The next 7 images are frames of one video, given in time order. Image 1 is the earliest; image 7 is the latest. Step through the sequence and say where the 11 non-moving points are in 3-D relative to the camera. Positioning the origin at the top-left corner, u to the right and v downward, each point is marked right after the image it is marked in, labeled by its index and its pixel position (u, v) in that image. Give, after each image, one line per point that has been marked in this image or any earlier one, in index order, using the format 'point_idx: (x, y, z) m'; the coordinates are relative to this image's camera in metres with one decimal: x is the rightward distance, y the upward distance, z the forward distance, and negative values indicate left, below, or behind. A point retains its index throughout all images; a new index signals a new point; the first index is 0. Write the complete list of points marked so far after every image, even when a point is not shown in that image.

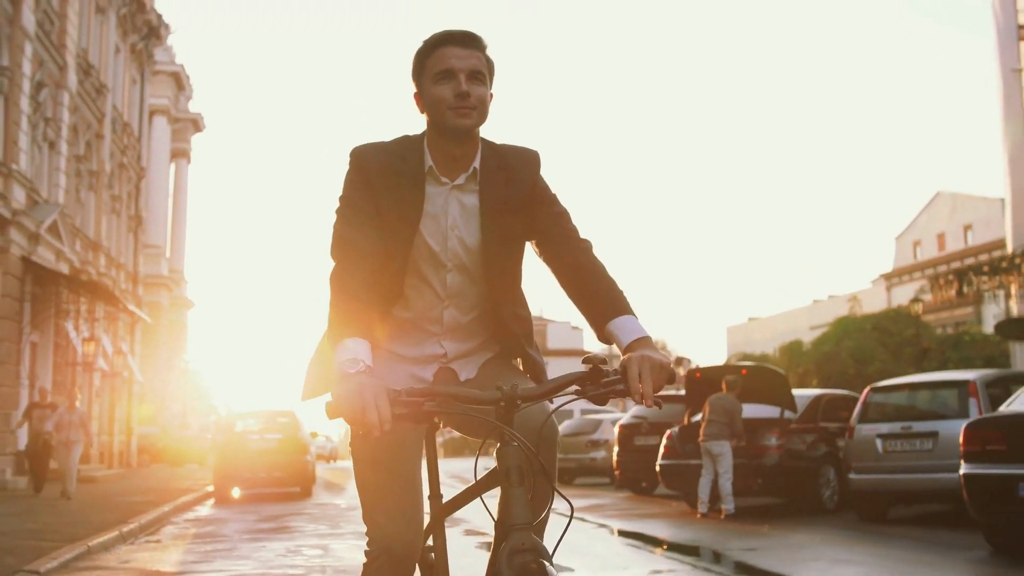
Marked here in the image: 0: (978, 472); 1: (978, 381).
0: (+3.4, -1.4, +8.7) m
1: (+4.8, -1.0, +12.1) m
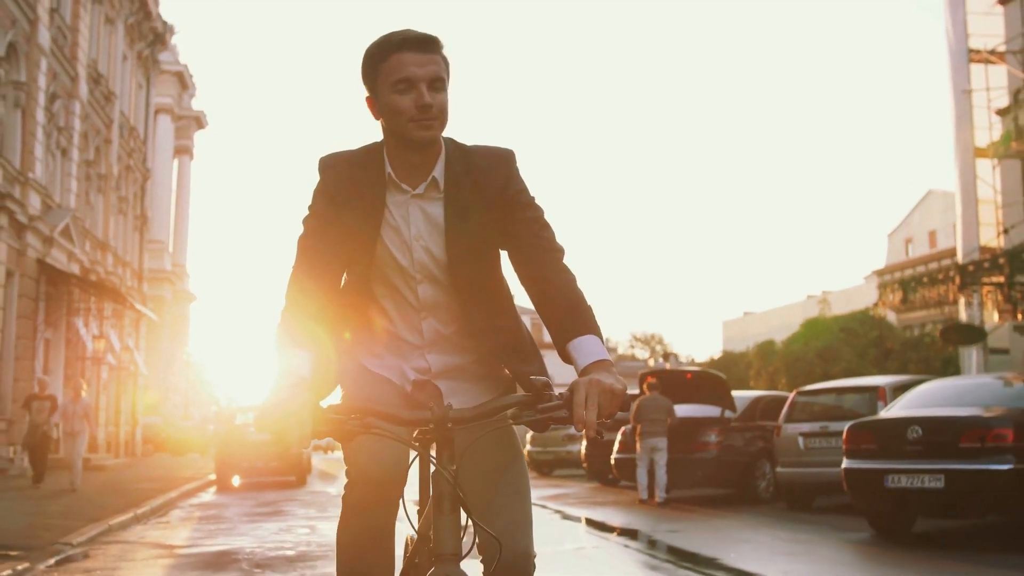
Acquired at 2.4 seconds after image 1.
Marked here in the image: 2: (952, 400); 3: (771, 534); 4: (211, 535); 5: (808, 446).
0: (+3.0, -1.6, +10.4) m
1: (+4.4, -1.2, +13.8) m
2: (+4.2, -1.1, +11.3) m
3: (+2.4, -2.3, +11.1) m
4: (-3.0, -2.5, +12.0) m
5: (+3.5, -1.9, +14.2) m
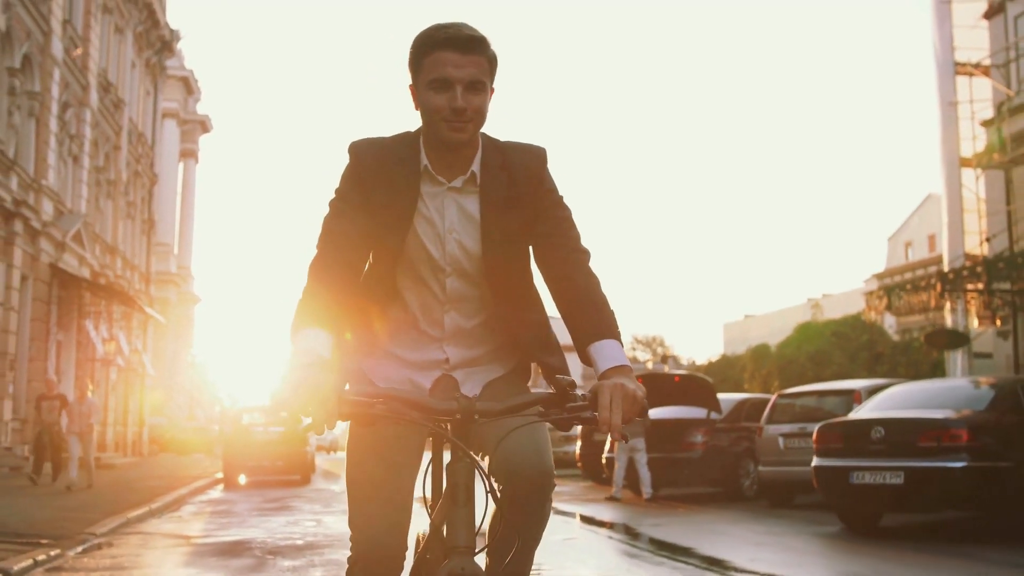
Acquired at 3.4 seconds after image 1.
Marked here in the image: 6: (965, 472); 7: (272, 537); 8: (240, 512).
0: (+2.9, -1.7, +11.2) m
1: (+4.3, -1.3, +14.6) m
2: (+4.1, -1.2, +12.0) m
3: (+2.3, -2.4, +11.8) m
4: (-3.1, -2.6, +12.8) m
5: (+3.5, -2.0, +15.0) m
6: (+3.8, -1.6, +10.0) m
7: (-2.3, -2.4, +11.5) m
8: (-3.5, -2.9, +15.5) m
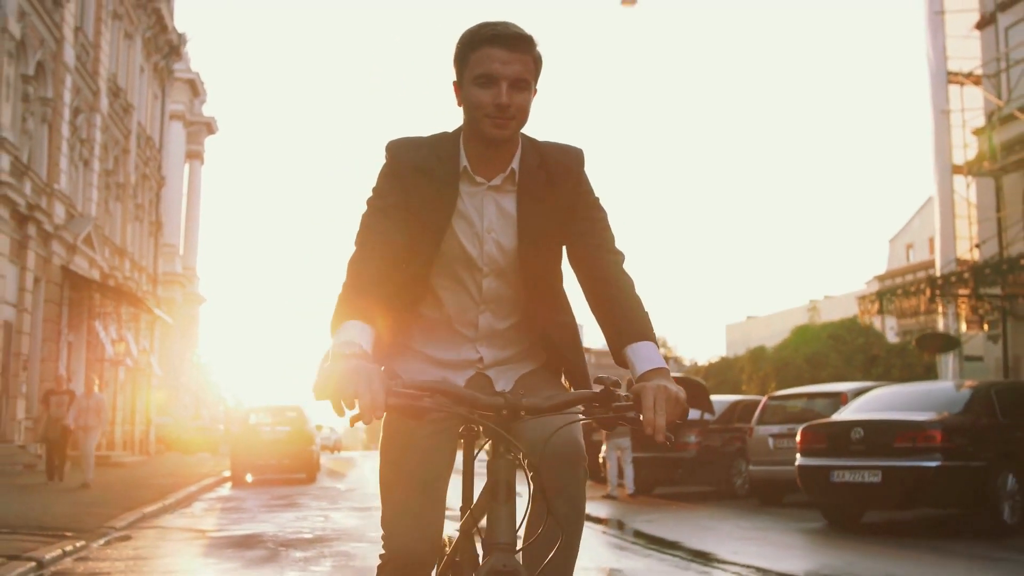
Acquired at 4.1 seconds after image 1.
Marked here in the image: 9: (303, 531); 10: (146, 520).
0: (+2.9, -1.7, +11.8) m
1: (+4.3, -1.3, +15.2) m
2: (+4.1, -1.2, +12.6) m
3: (+2.3, -2.5, +12.4) m
4: (-3.1, -2.6, +13.4) m
5: (+3.5, -2.1, +15.6) m
6: (+3.8, -1.6, +10.6) m
7: (-2.3, -2.5, +12.1) m
8: (-3.6, -3.0, +16.1) m
9: (-2.1, -2.4, +11.9) m
10: (-4.2, -2.7, +13.7) m
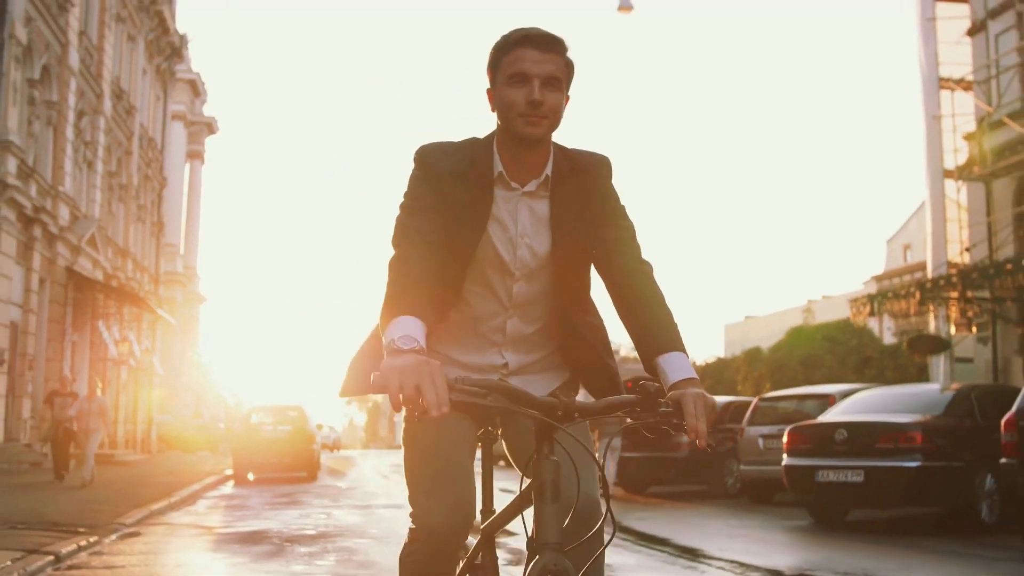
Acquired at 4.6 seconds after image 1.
0: (+2.9, -1.8, +12.2) m
1: (+4.3, -1.4, +15.6) m
2: (+4.1, -1.3, +13.0) m
3: (+2.3, -2.5, +12.8) m
4: (-3.1, -2.7, +13.8) m
5: (+3.4, -2.1, +16.0) m
6: (+3.8, -1.7, +11.0) m
7: (-2.4, -2.5, +12.5) m
8: (-3.6, -3.0, +16.5) m
9: (-2.1, -2.5, +12.4) m
10: (-4.3, -2.7, +14.1) m
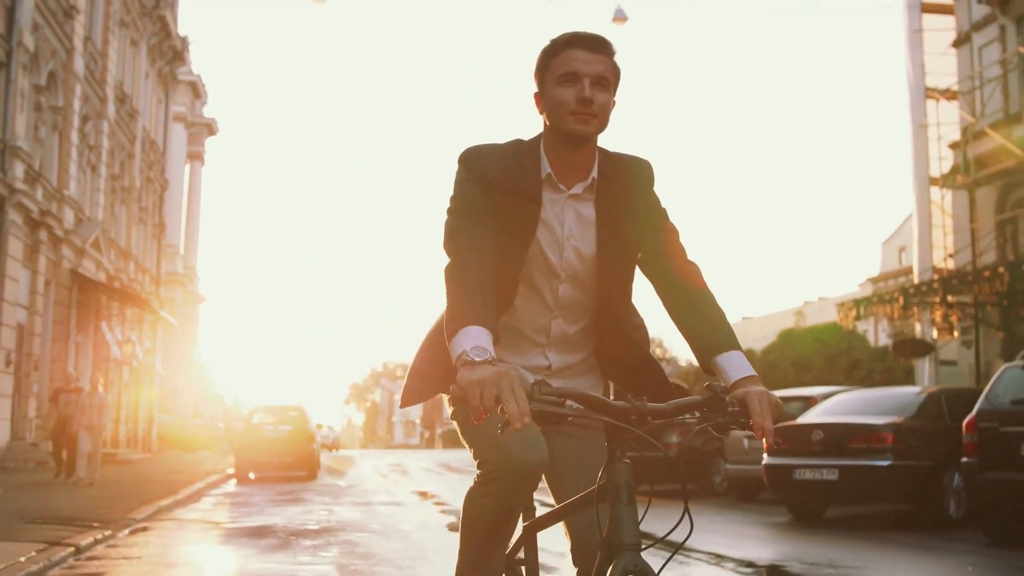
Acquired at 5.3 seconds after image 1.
0: (+2.8, -1.9, +12.8) m
1: (+4.2, -1.5, +16.2) m
2: (+4.0, -1.4, +13.6) m
3: (+2.2, -2.6, +13.4) m
4: (-3.2, -2.7, +14.4) m
5: (+3.3, -2.2, +16.6) m
6: (+3.7, -1.8, +11.7) m
7: (-2.4, -2.6, +13.1) m
8: (-3.7, -3.1, +17.1) m
9: (-2.2, -2.6, +13.0) m
10: (-4.3, -2.8, +14.7) m
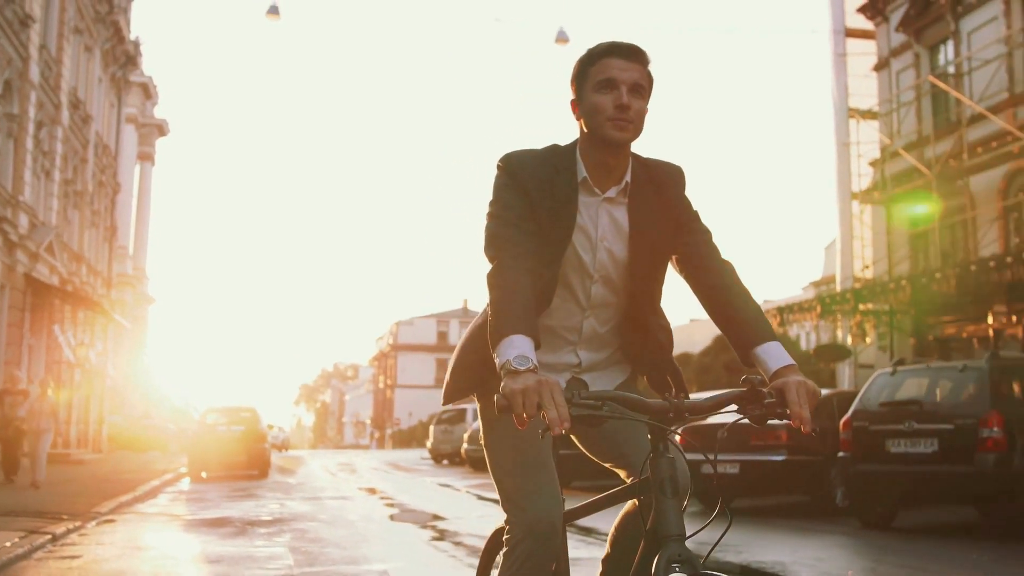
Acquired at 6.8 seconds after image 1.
0: (+2.0, -2.0, +14.2) m
1: (+3.3, -1.7, +17.6) m
2: (+3.2, -1.5, +15.0) m
3: (+1.4, -2.8, +14.8) m
4: (-4.0, -2.9, +15.5) m
5: (+2.4, -2.4, +18.0) m
6: (+3.0, -1.9, +13.1) m
7: (-3.2, -2.7, +14.2) m
8: (-4.6, -3.2, +18.2) m
9: (-3.0, -2.7, +14.1) m
10: (-5.2, -2.9, +15.8) m
